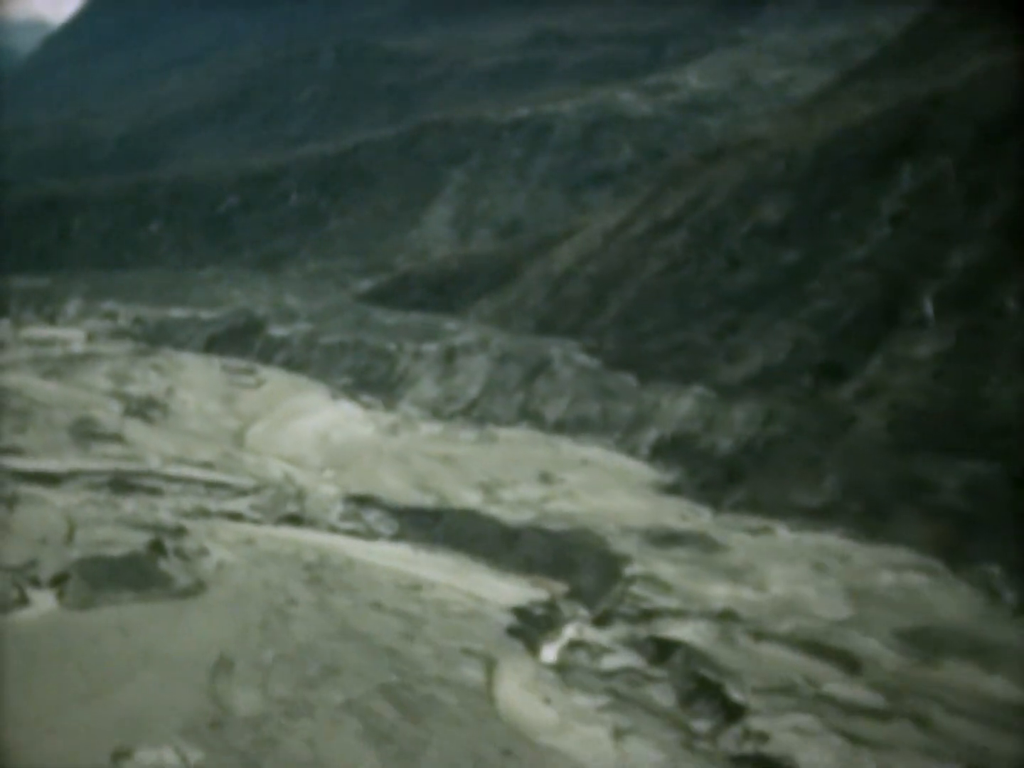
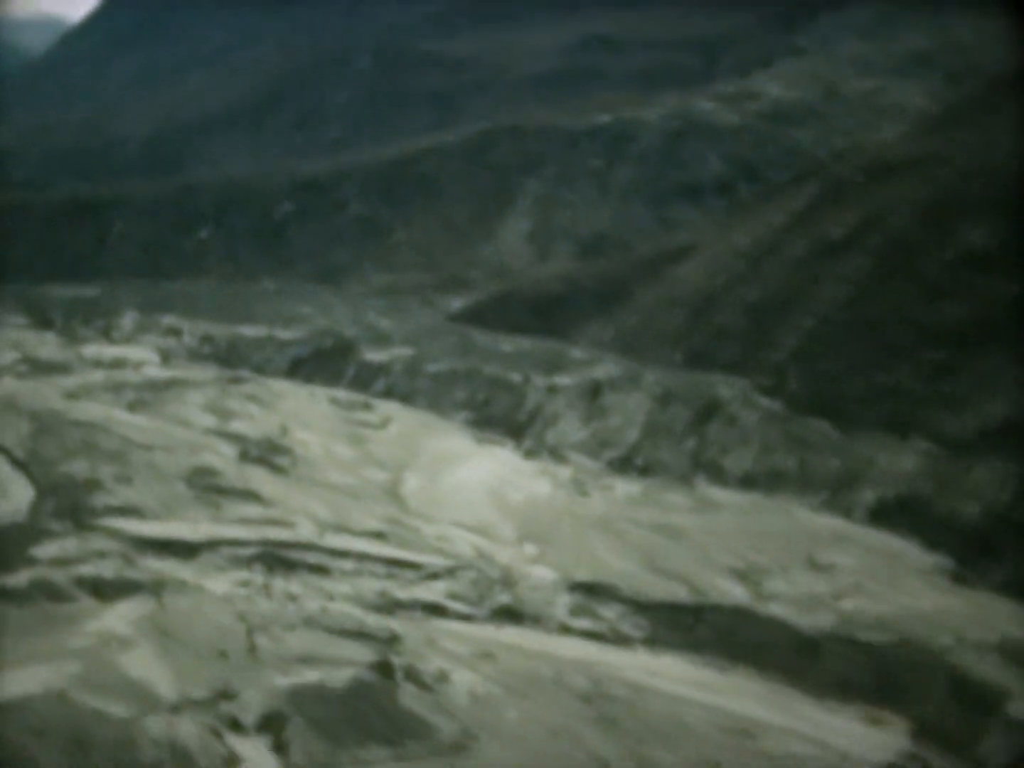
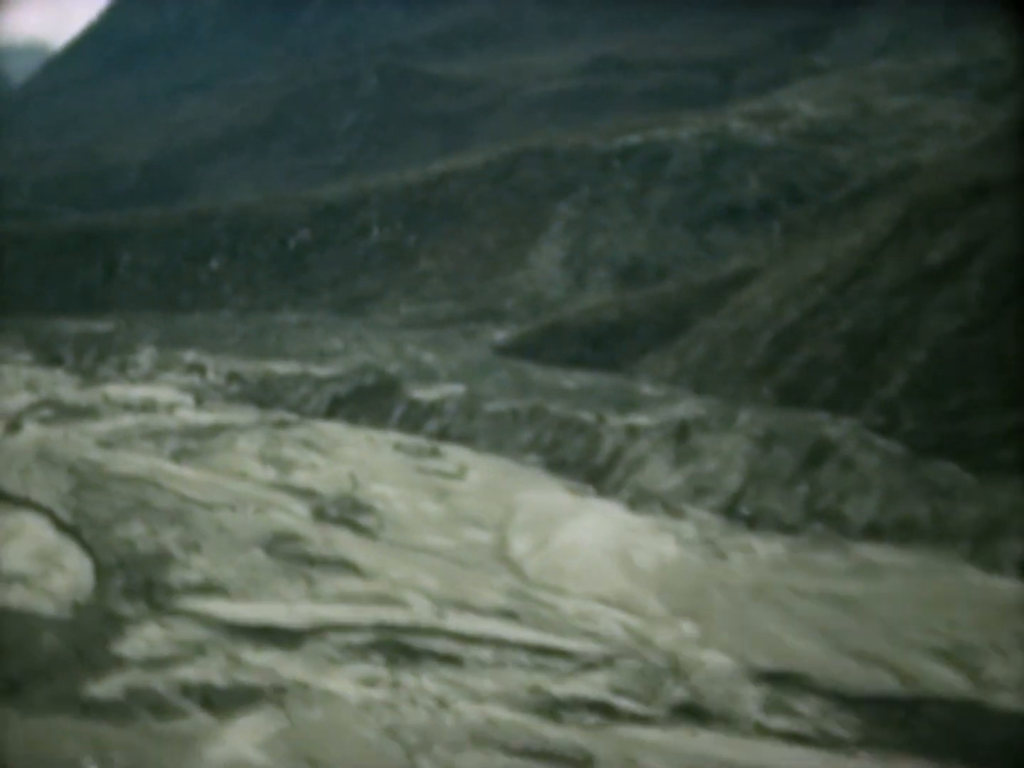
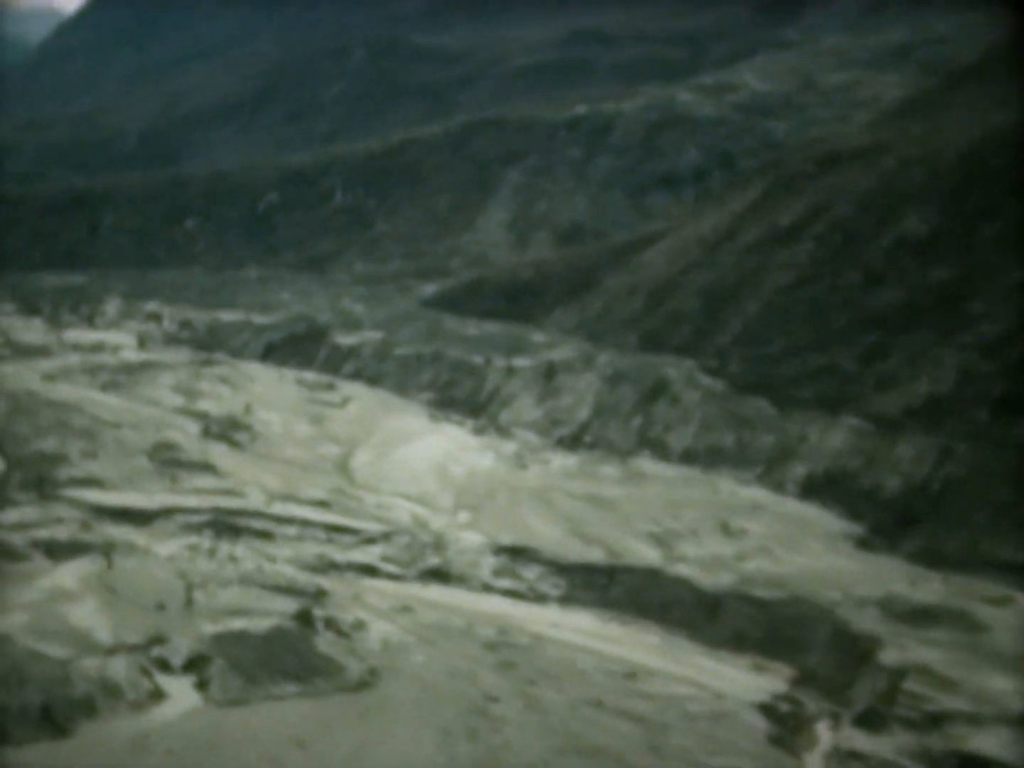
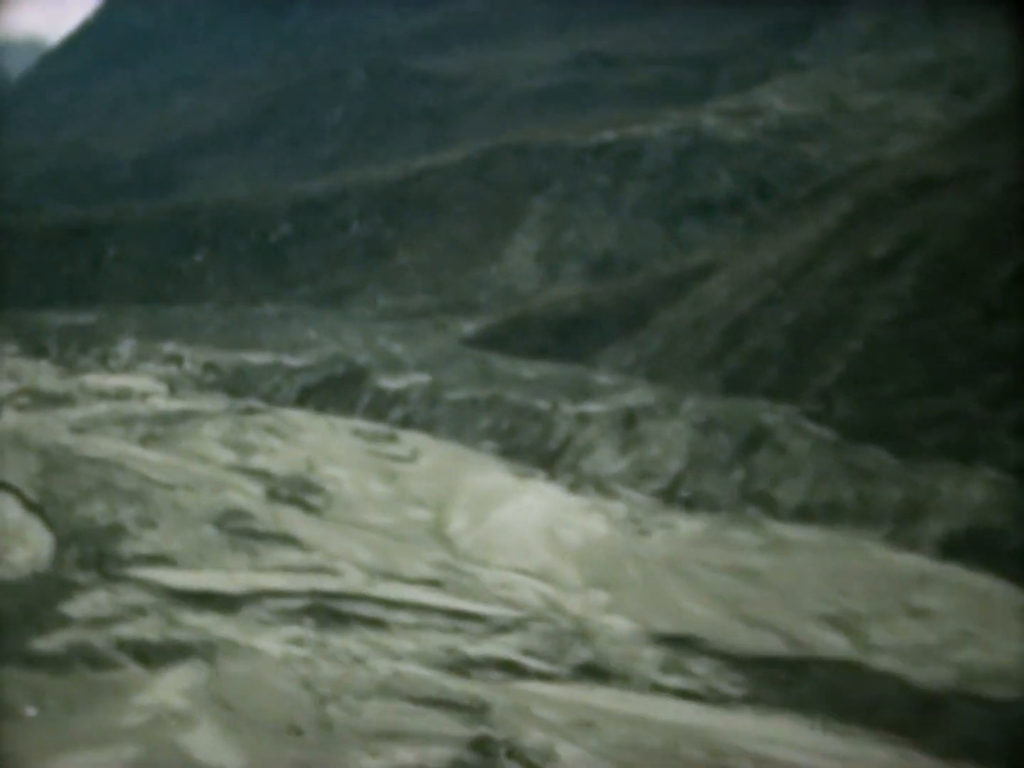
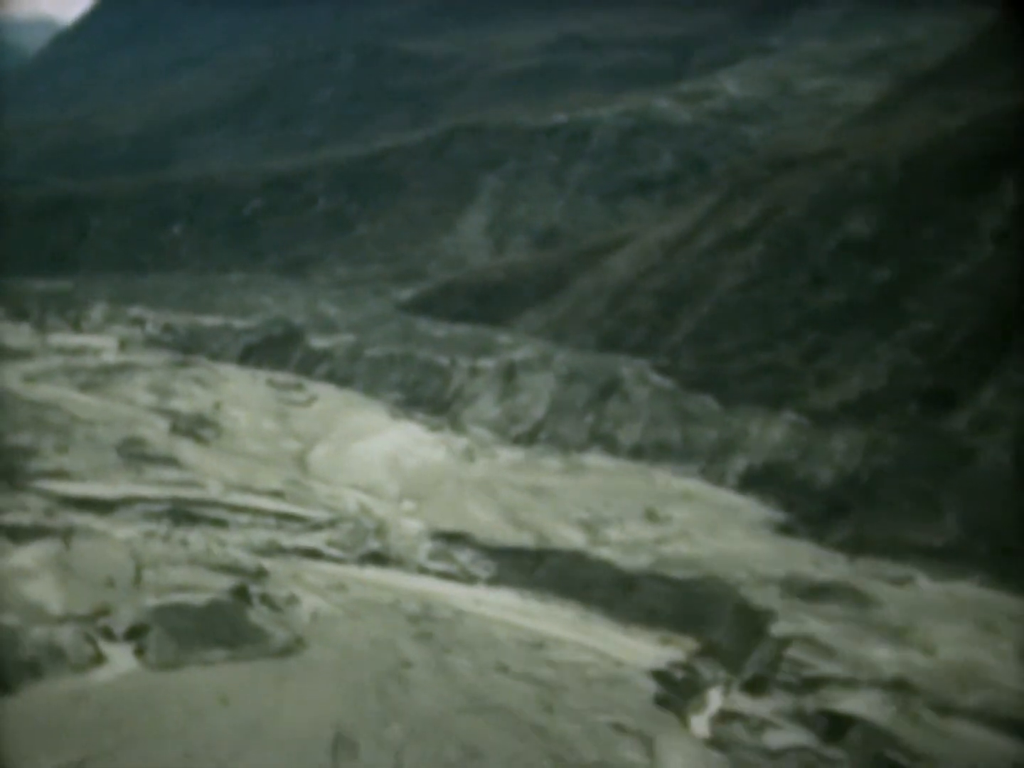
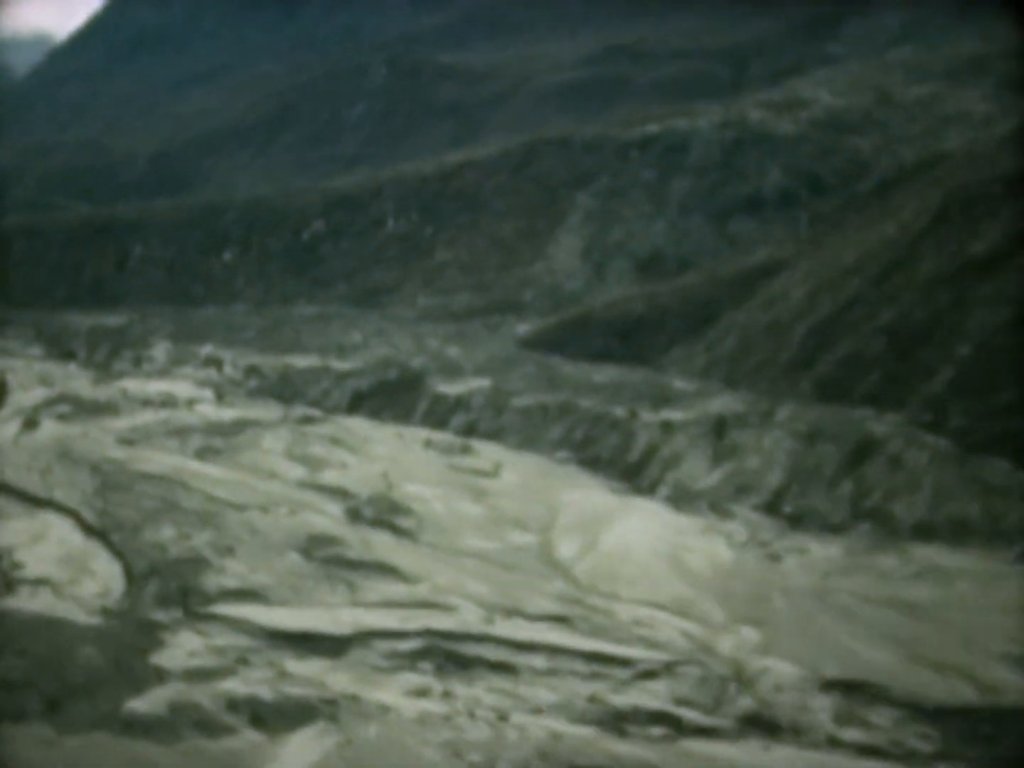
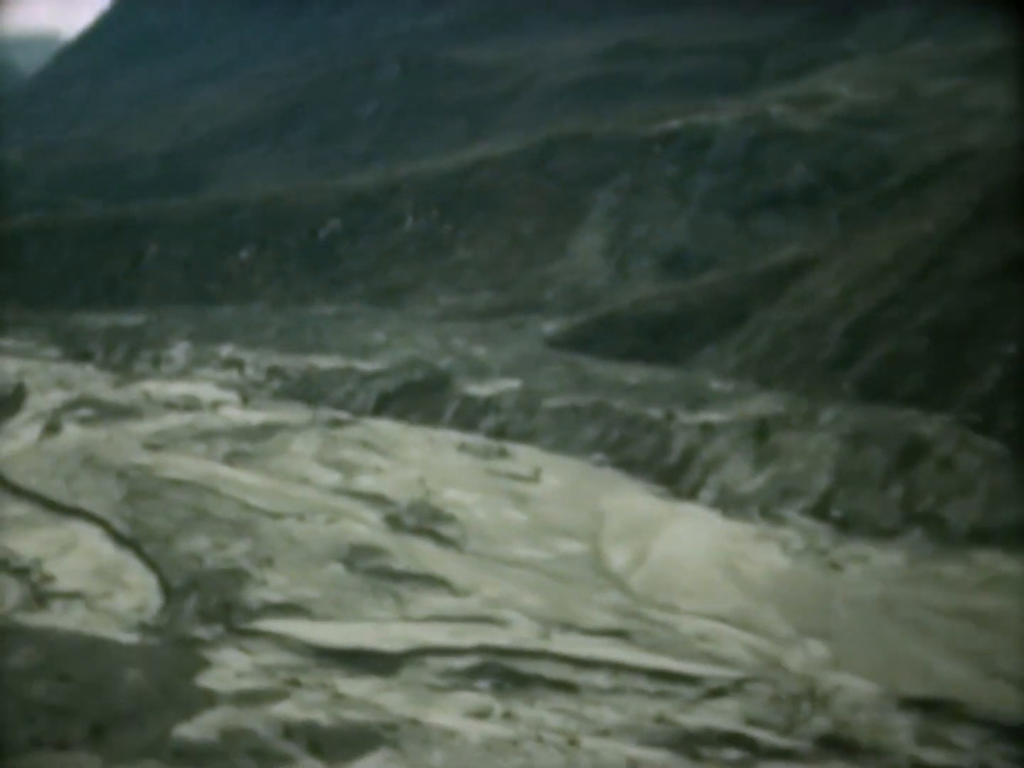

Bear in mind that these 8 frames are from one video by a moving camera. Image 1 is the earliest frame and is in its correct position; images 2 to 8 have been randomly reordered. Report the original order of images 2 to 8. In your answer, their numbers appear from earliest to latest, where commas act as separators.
6, 4, 2, 5, 3, 7, 8
